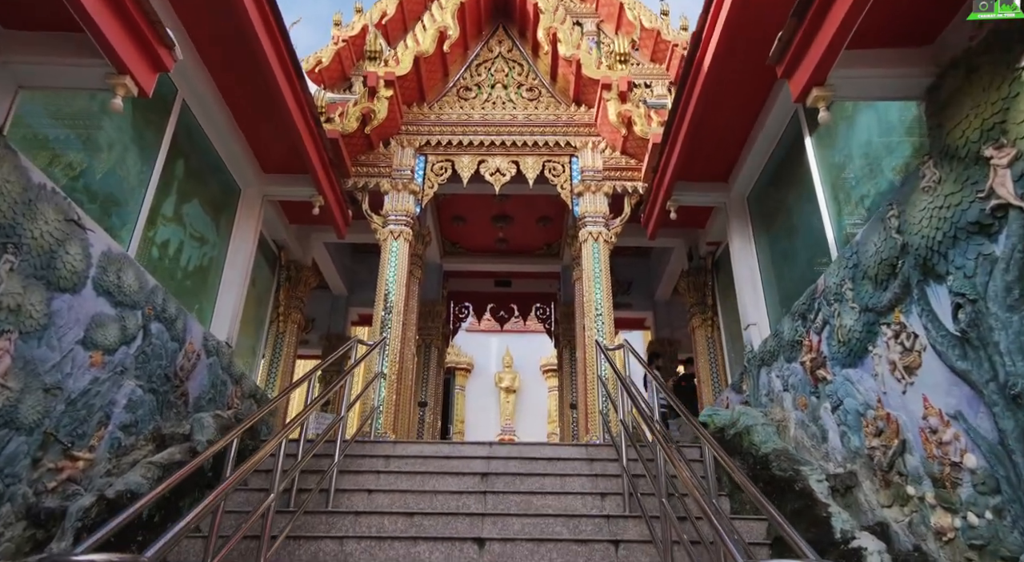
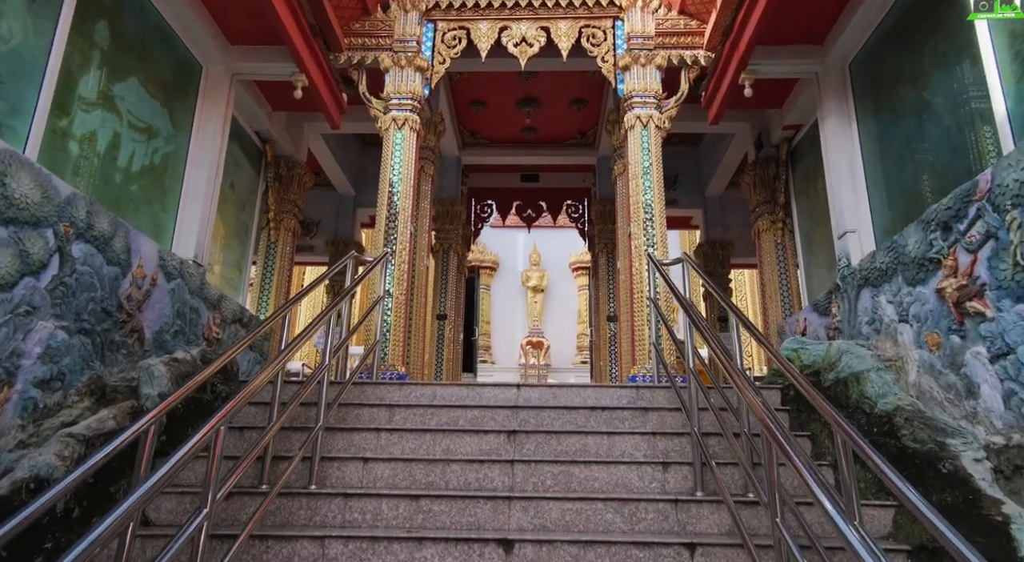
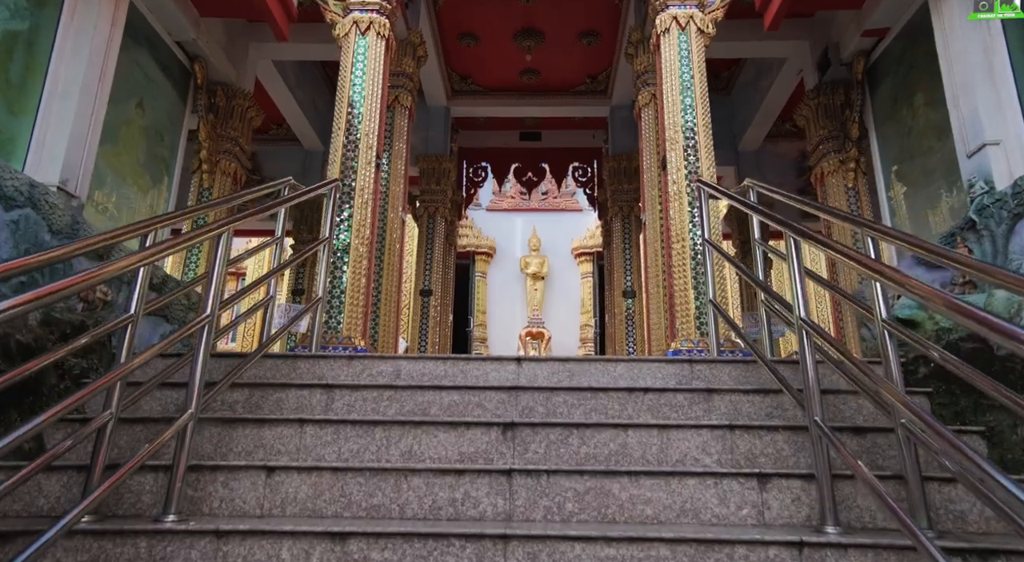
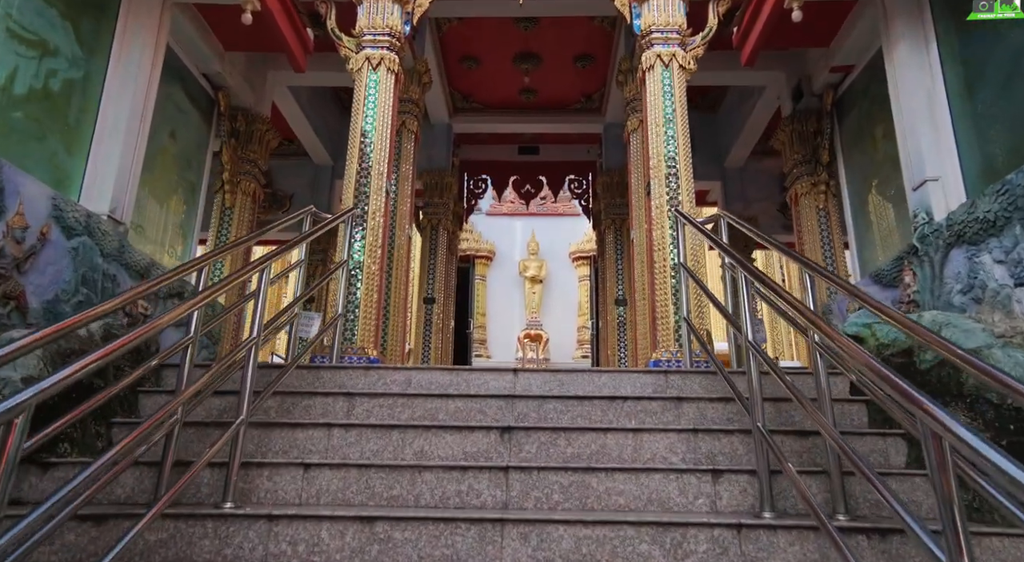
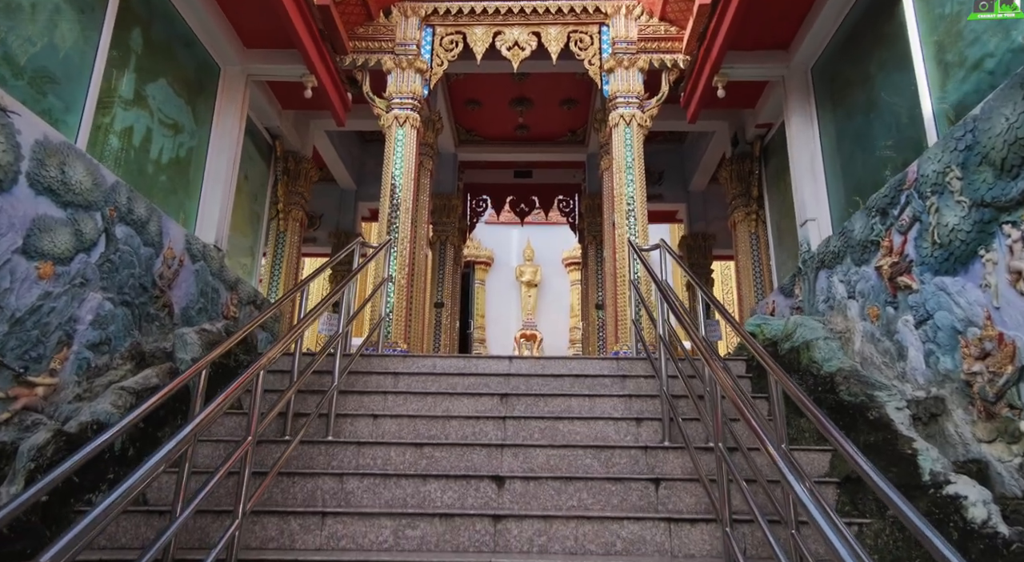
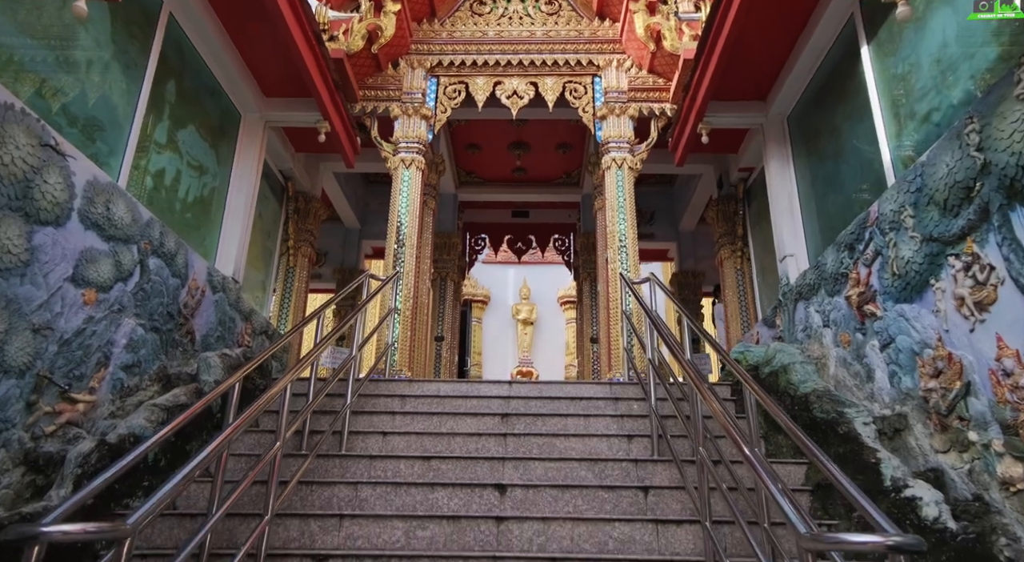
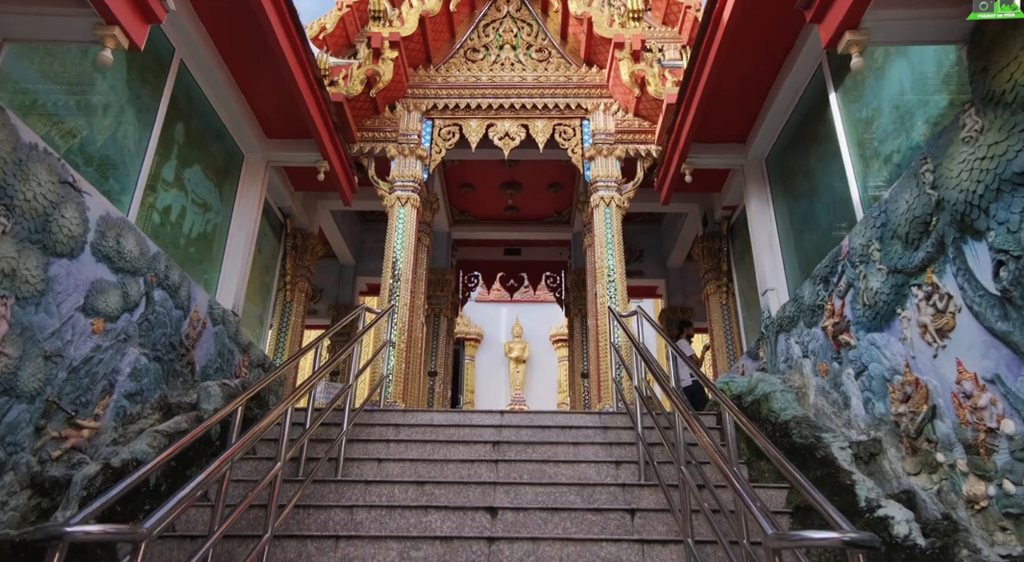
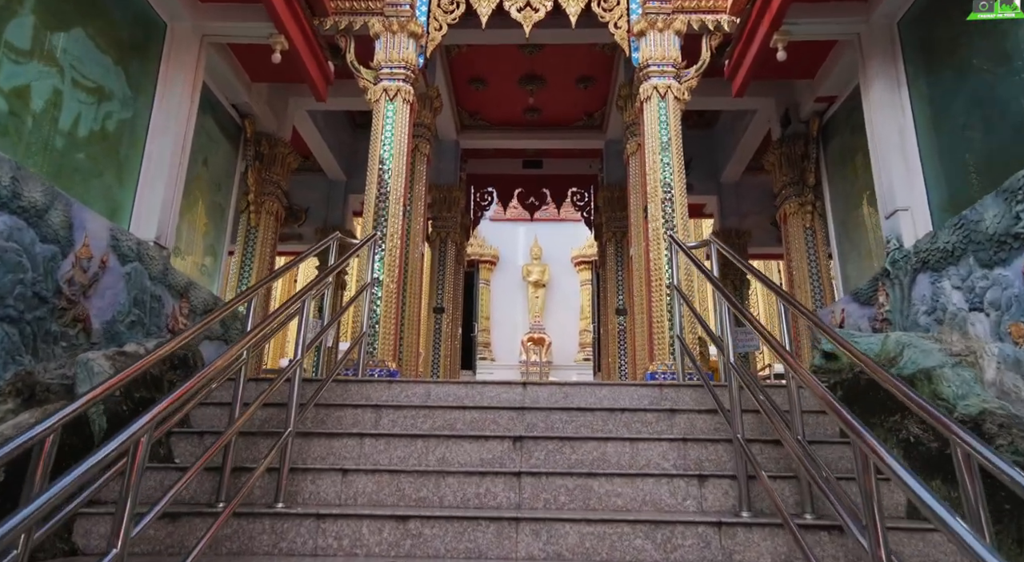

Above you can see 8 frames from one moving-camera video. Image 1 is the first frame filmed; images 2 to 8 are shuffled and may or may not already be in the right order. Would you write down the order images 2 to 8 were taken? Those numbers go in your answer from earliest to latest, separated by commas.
7, 6, 5, 2, 8, 4, 3
